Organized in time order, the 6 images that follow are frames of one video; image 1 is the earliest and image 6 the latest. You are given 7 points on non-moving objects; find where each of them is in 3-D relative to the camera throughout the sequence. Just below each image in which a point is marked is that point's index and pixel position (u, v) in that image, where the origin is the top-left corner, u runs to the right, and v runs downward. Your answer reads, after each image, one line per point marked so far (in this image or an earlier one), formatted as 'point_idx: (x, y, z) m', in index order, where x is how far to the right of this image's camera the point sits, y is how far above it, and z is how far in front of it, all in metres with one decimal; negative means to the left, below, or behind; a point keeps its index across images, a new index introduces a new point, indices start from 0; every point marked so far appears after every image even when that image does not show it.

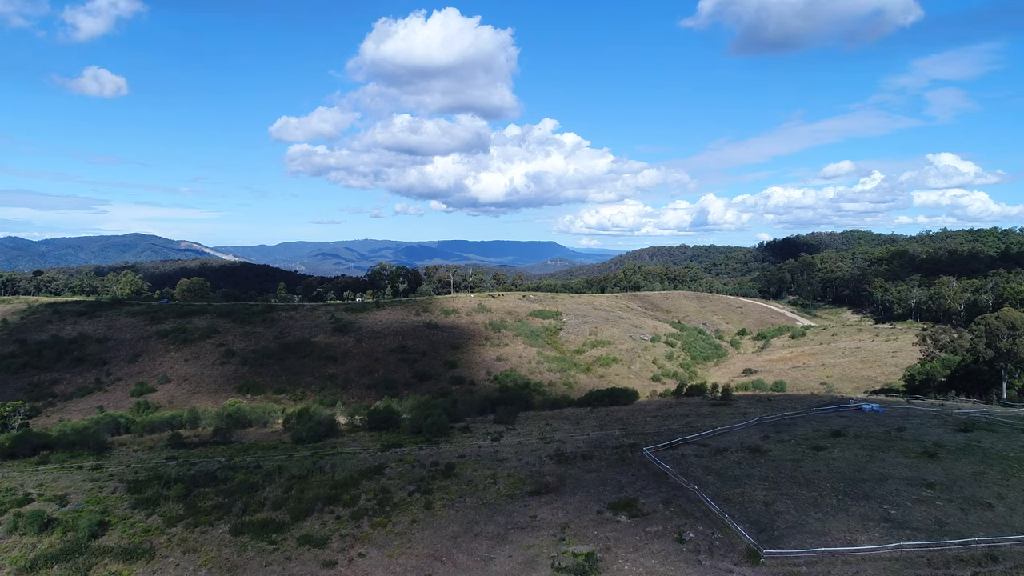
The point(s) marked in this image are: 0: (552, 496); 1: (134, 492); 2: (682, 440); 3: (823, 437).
0: (+0.8, -4.3, +14.9) m
1: (-8.6, -4.6, +16.2) m
2: (+4.2, -3.7, +17.6) m
3: (+7.3, -3.5, +17.0) m
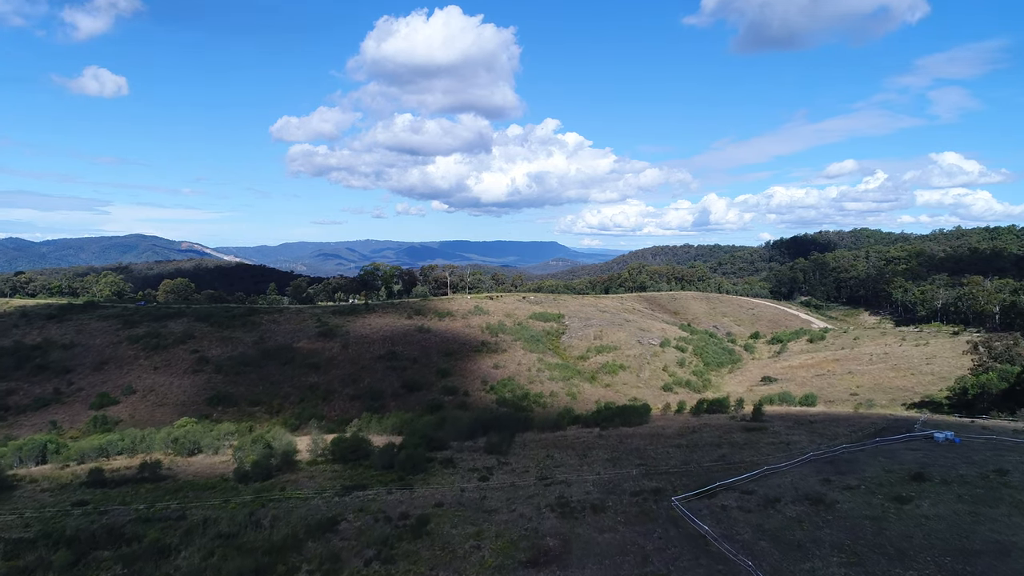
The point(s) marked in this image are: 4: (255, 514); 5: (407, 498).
0: (+0.6, -4.4, +11.1) m
1: (-8.7, -4.7, +12.5) m
2: (+4.0, -3.8, +13.8) m
3: (+7.2, -3.6, +13.2) m
4: (-5.0, -4.4, +14.1) m
5: (-2.1, -4.3, +14.6) m
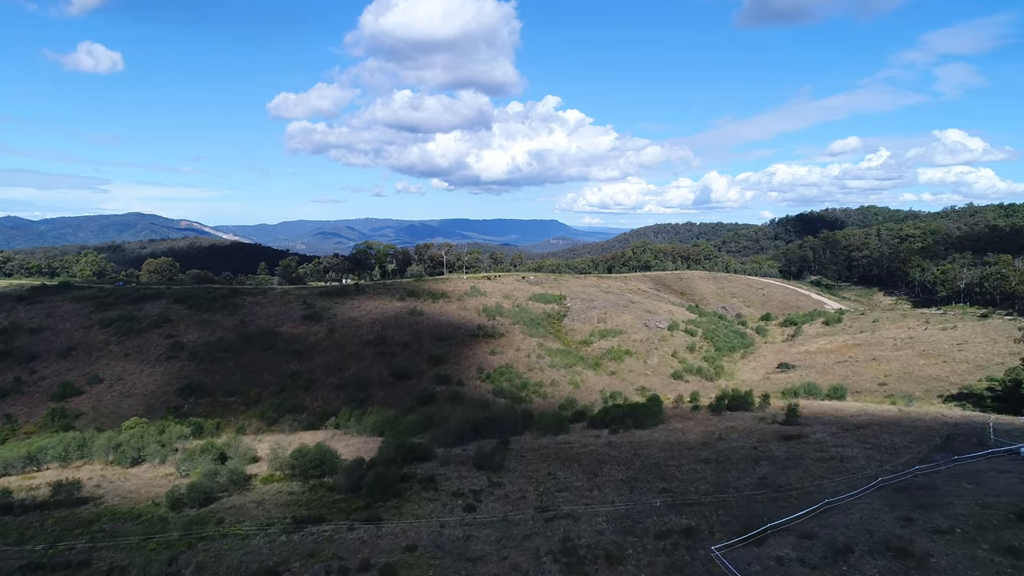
0: (+0.5, -4.2, +8.1) m
1: (-8.9, -4.5, +9.5) m
2: (+3.9, -3.5, +10.8) m
3: (+7.0, -3.4, +10.2) m
4: (-5.2, -4.2, +11.1) m
5: (-2.3, -4.0, +11.5) m
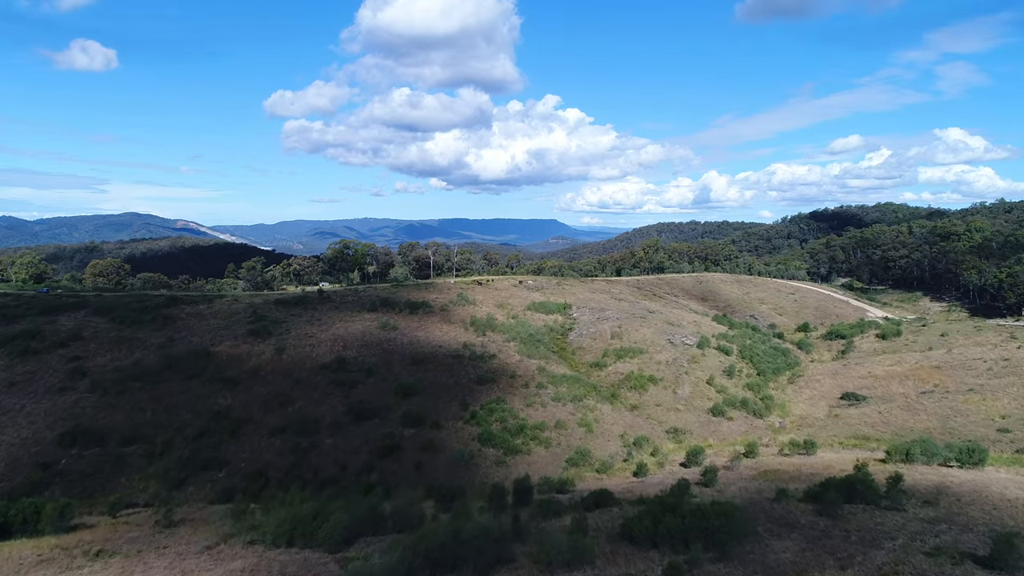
0: (+0.3, -4.7, -0.4) m
1: (-9.1, -5.0, +0.9) m
2: (+3.6, -4.0, +2.2) m
3: (+6.8, -3.8, +1.6) m
4: (-5.4, -4.7, +2.5) m
5: (-2.5, -4.5, +3.0) m
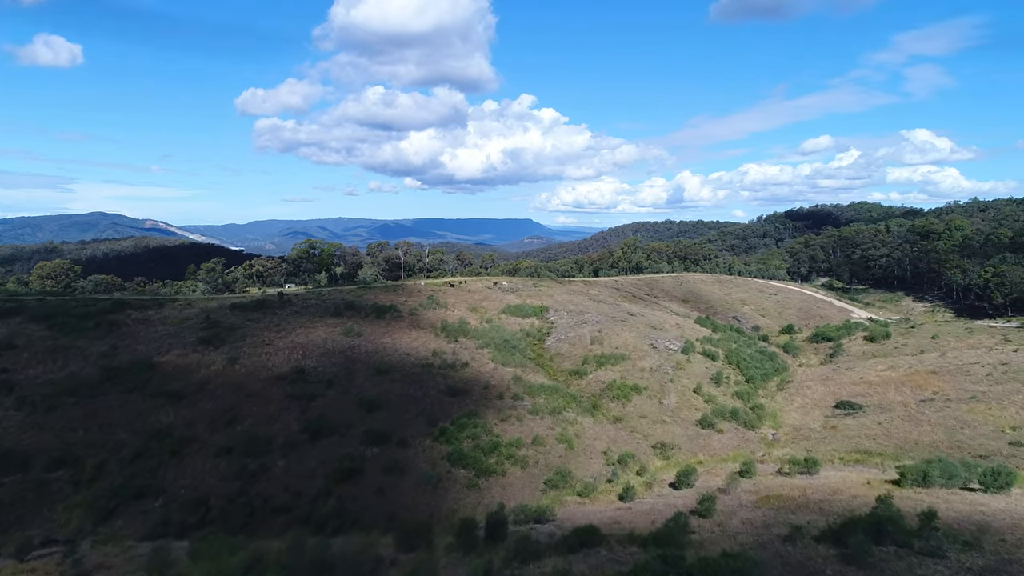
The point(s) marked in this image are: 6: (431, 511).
0: (+0.3, -4.8, -2.8) m
1: (-9.2, -5.1, -1.8) m
2: (+3.5, -4.1, 0.0) m
3: (+6.7, -3.9, -0.5) m
4: (-5.5, -4.8, 0.0) m
5: (-2.6, -4.6, +0.5) m
6: (-2.2, -6.1, +19.7) m
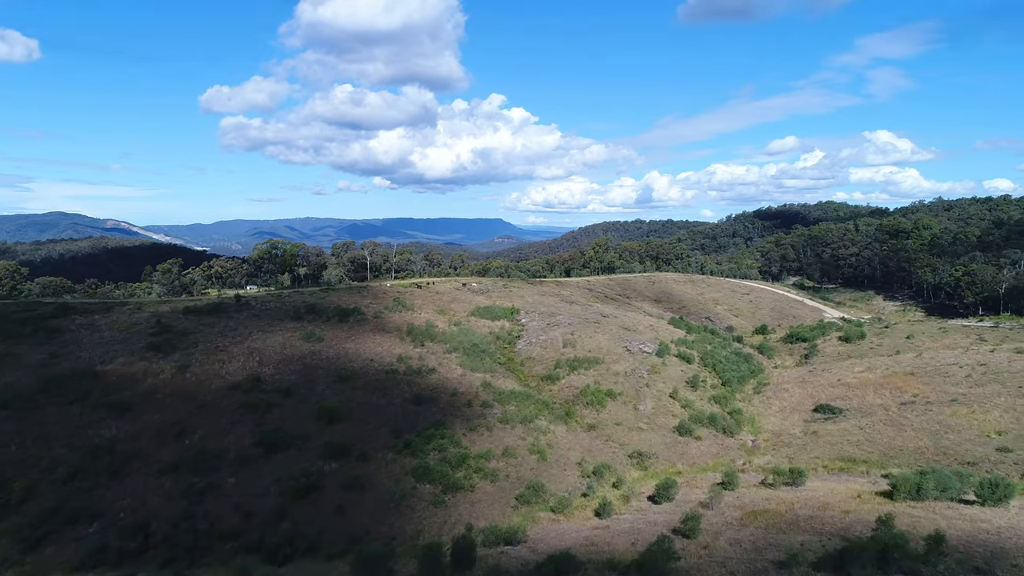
0: (+0.4, -4.9, -4.2) m
1: (-9.1, -5.3, -3.5) m
2: (+3.5, -4.2, -1.3) m
3: (+6.7, -4.0, -1.7) m
4: (-5.5, -4.9, -1.7) m
5: (-2.6, -4.7, -1.0) m
6: (-3.0, -6.2, +18.1) m
